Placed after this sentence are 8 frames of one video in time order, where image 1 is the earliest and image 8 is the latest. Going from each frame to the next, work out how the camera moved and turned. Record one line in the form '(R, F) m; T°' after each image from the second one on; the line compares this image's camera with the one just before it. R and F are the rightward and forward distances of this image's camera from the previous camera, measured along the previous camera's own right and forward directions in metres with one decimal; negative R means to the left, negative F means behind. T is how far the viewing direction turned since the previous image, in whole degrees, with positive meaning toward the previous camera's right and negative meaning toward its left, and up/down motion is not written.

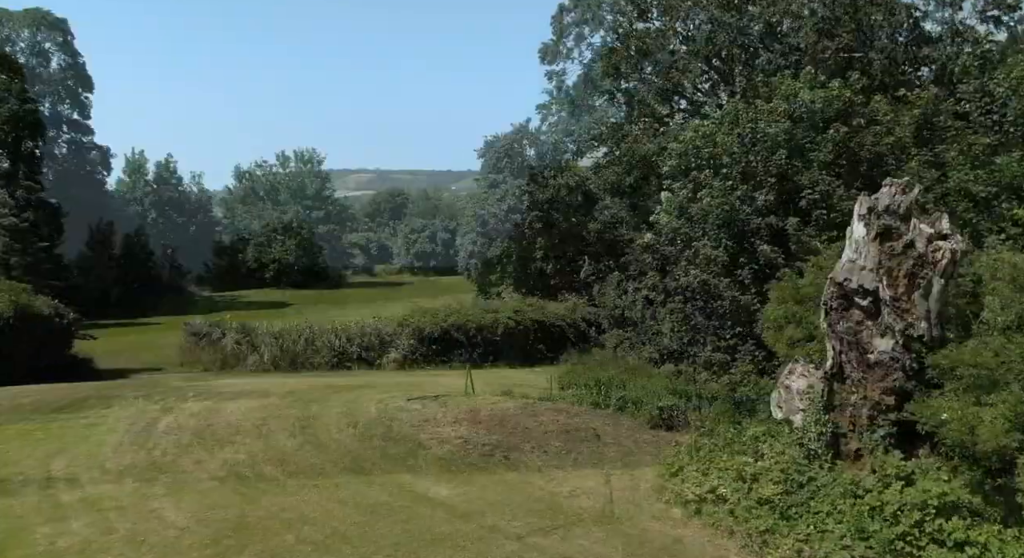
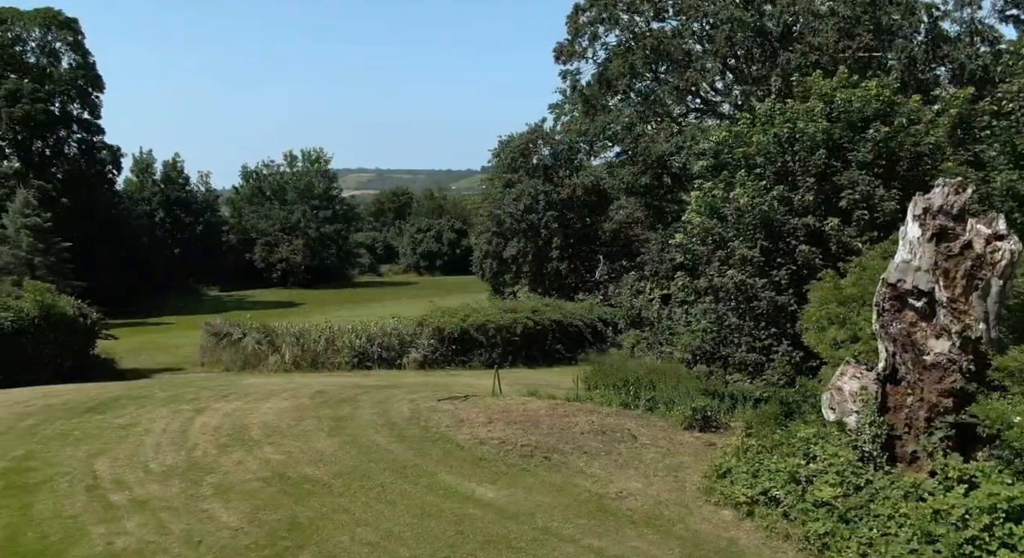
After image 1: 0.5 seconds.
(-0.3, 0.0) m; -1°
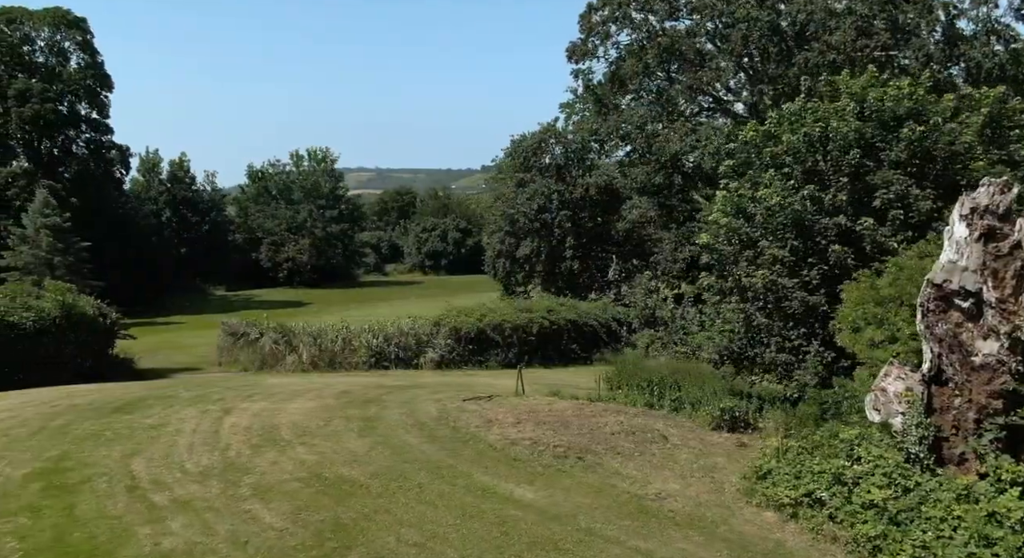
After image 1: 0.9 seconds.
(-0.3, 0.0) m; -1°
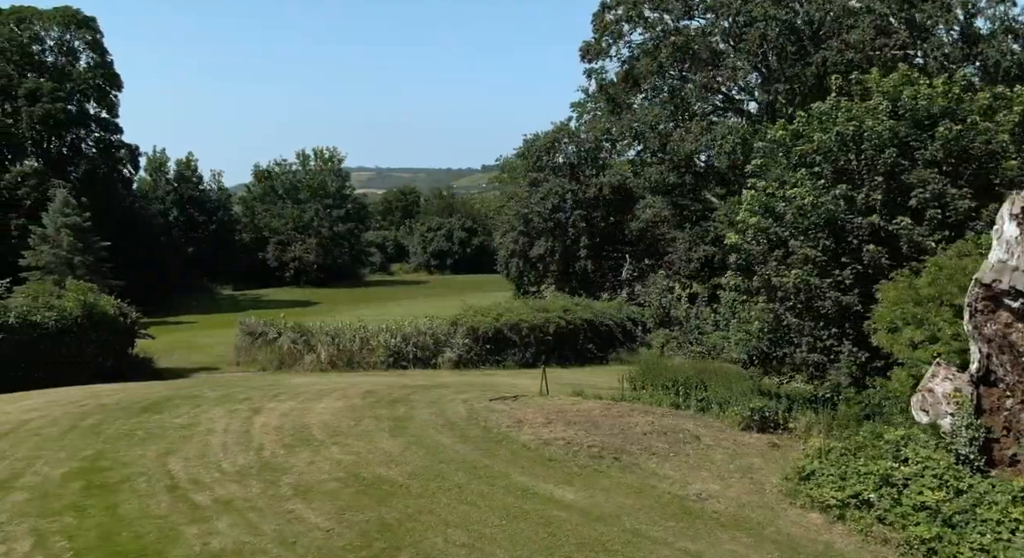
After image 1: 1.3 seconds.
(-0.3, 0.0) m; -1°
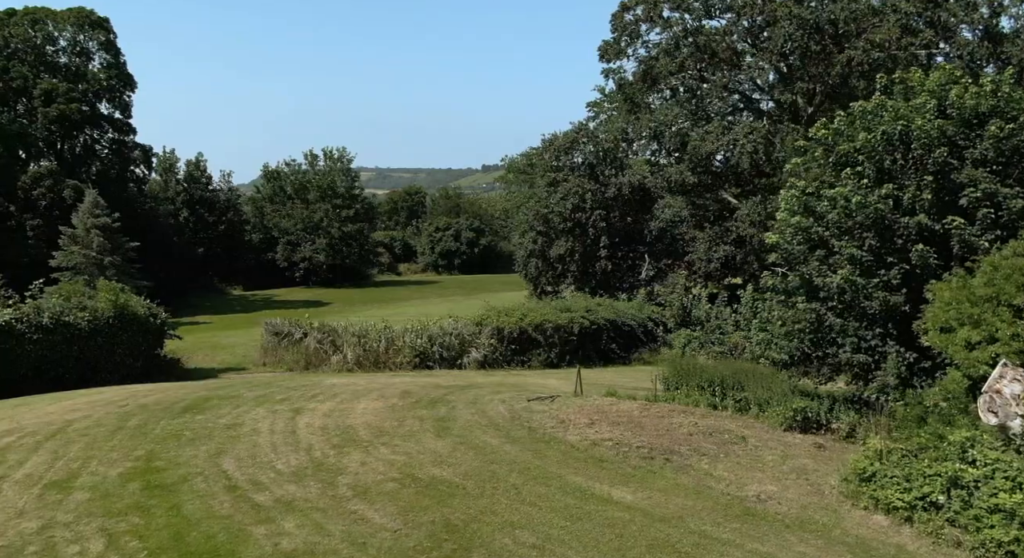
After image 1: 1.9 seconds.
(-0.4, 0.0) m; -1°
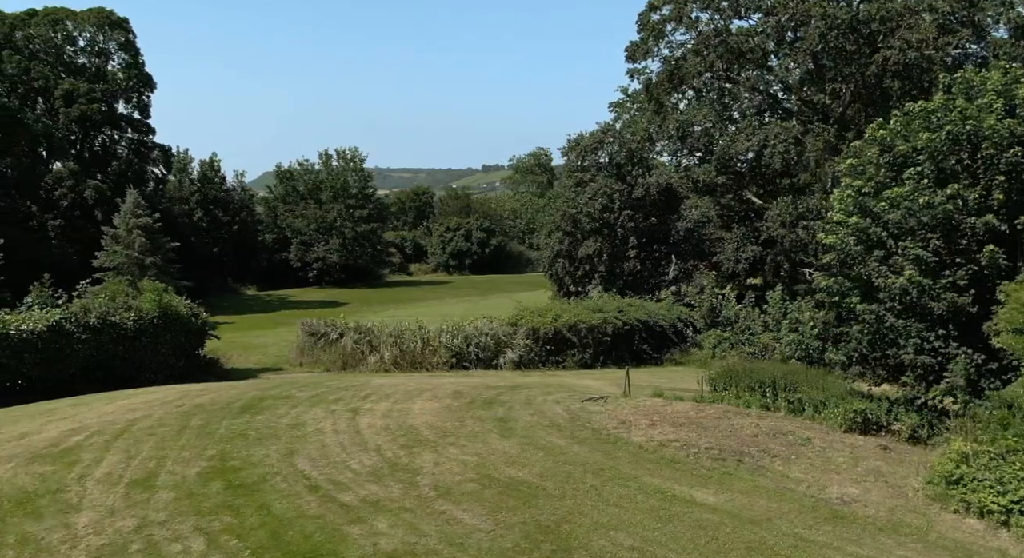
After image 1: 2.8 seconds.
(-0.5, 0.0) m; -1°
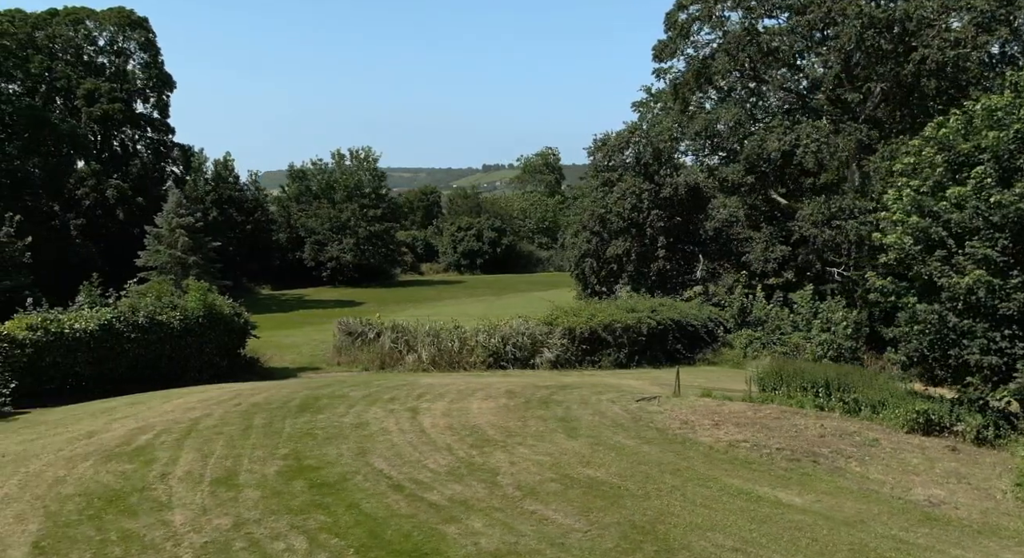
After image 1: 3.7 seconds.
(-0.5, 0.0) m; -1°
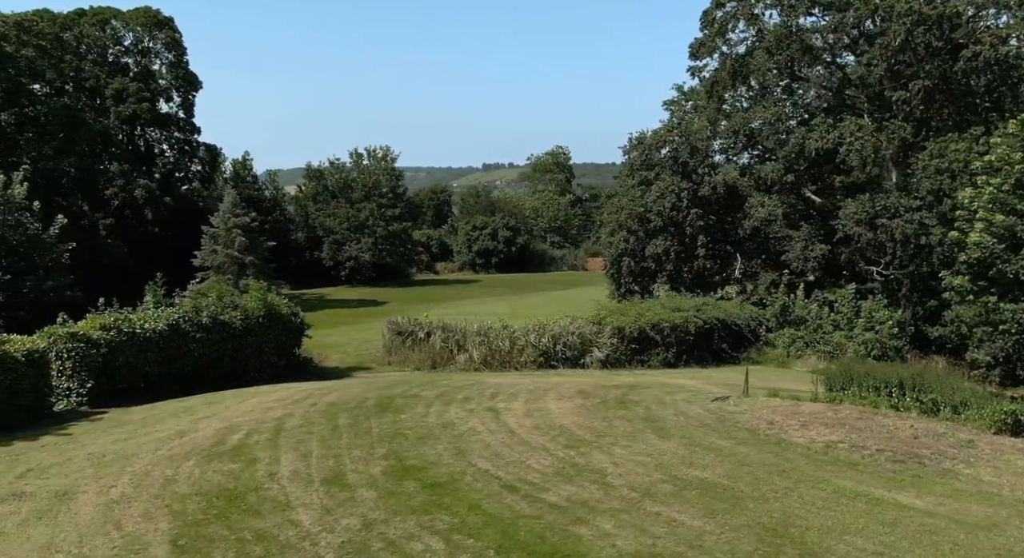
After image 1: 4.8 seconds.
(-0.7, 0.0) m; -2°
